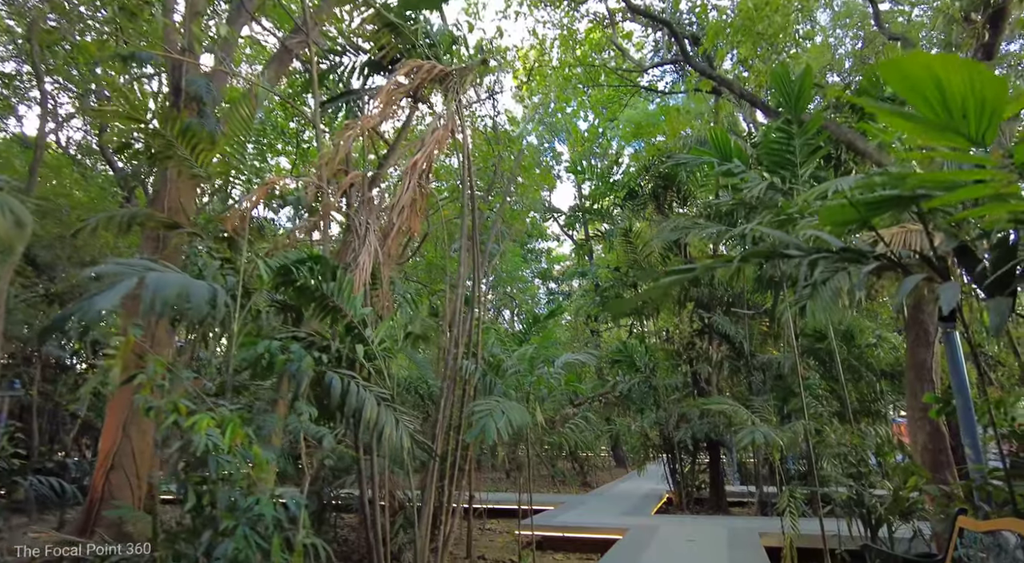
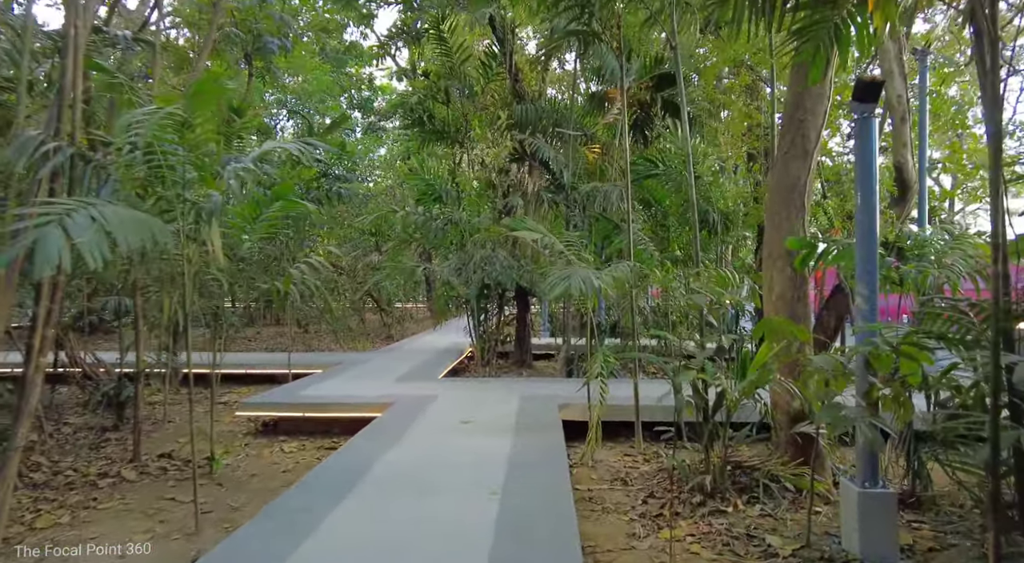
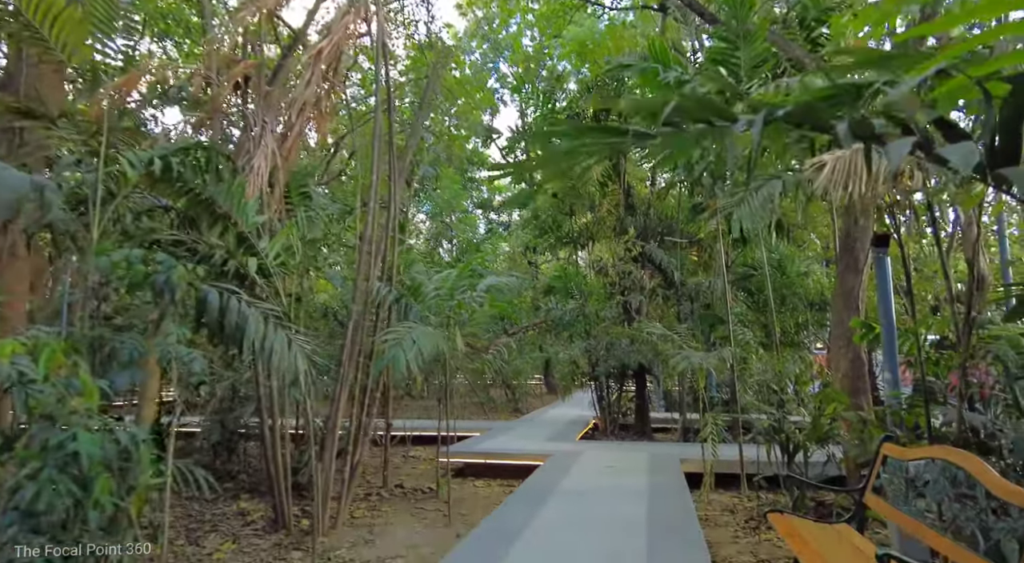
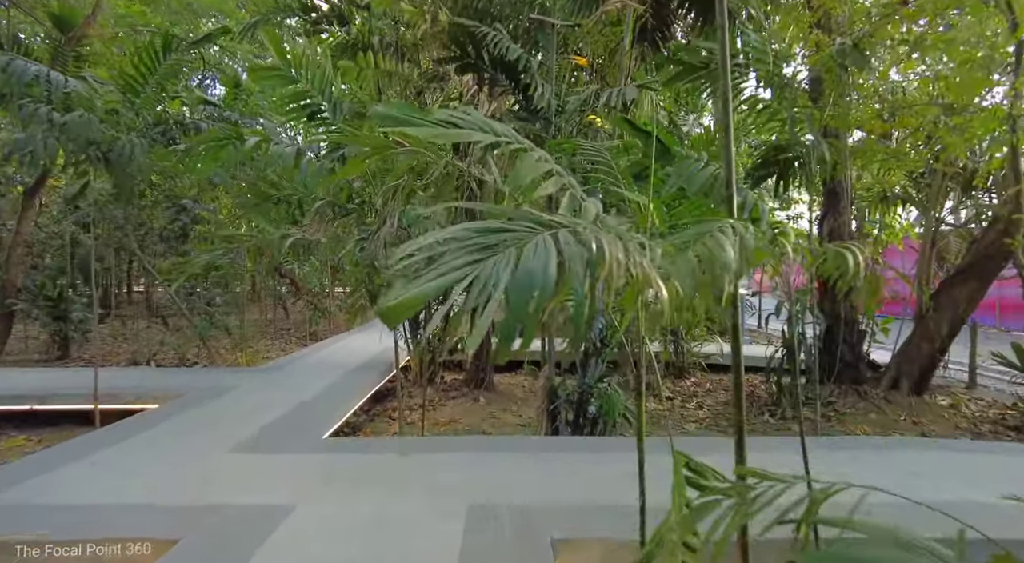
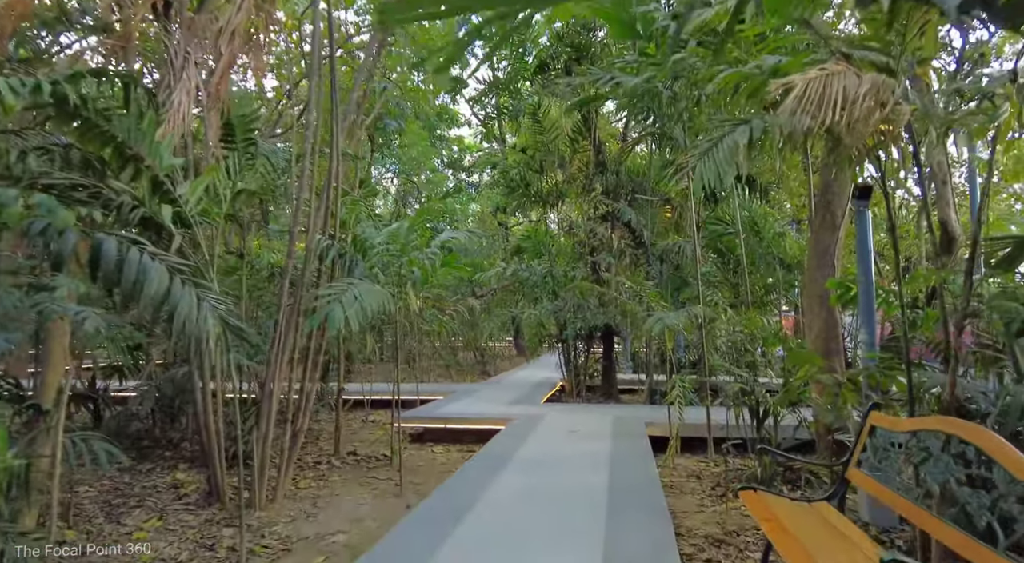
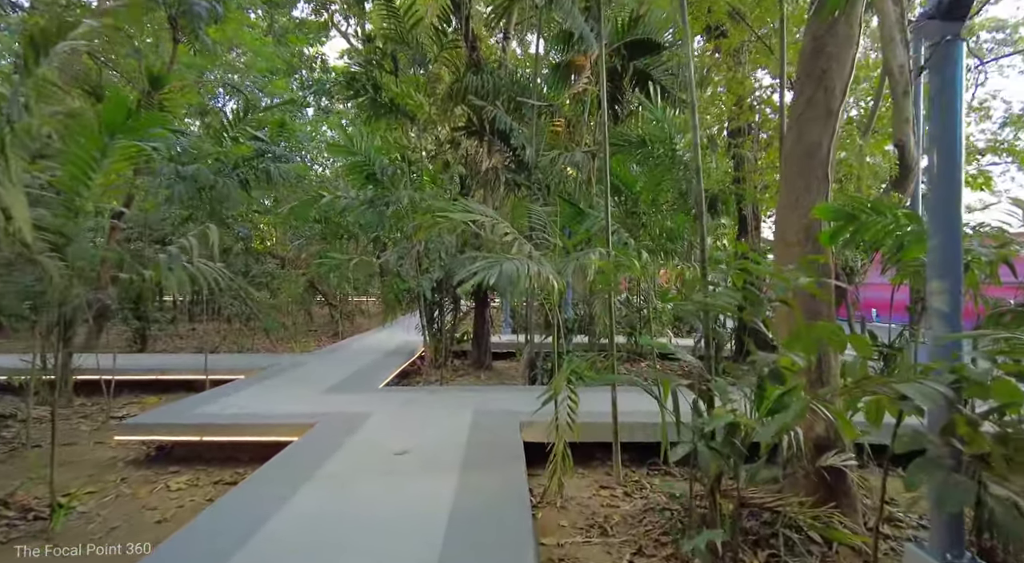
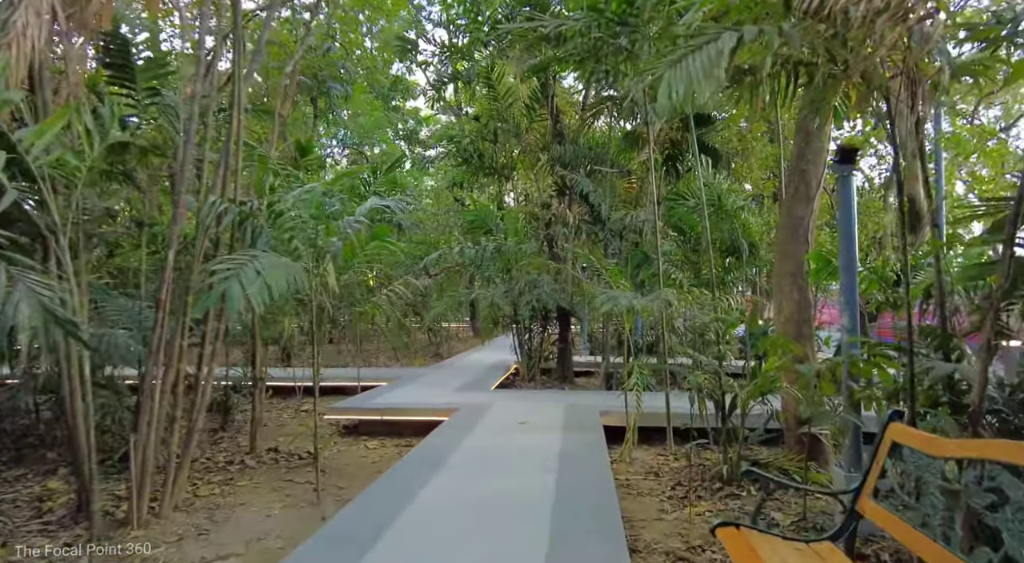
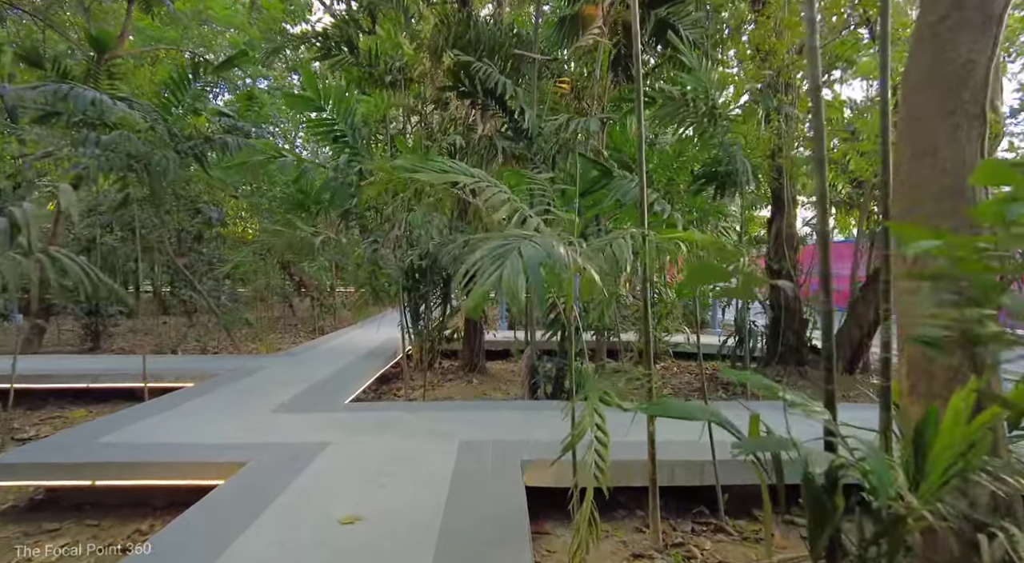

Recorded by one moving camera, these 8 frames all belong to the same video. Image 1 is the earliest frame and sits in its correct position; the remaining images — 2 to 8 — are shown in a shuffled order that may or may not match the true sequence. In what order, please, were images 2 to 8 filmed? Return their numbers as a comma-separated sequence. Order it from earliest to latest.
3, 5, 7, 2, 6, 8, 4
